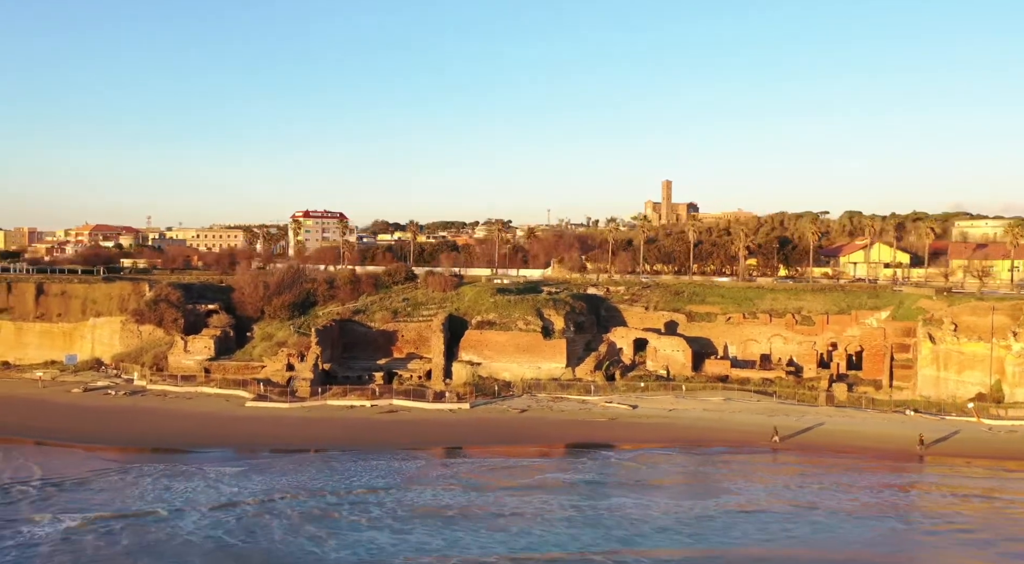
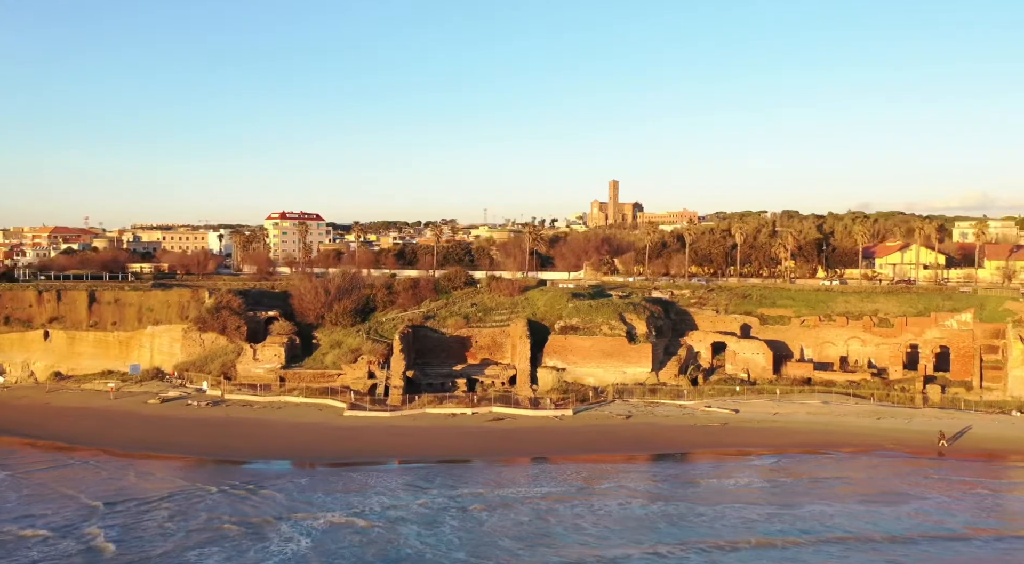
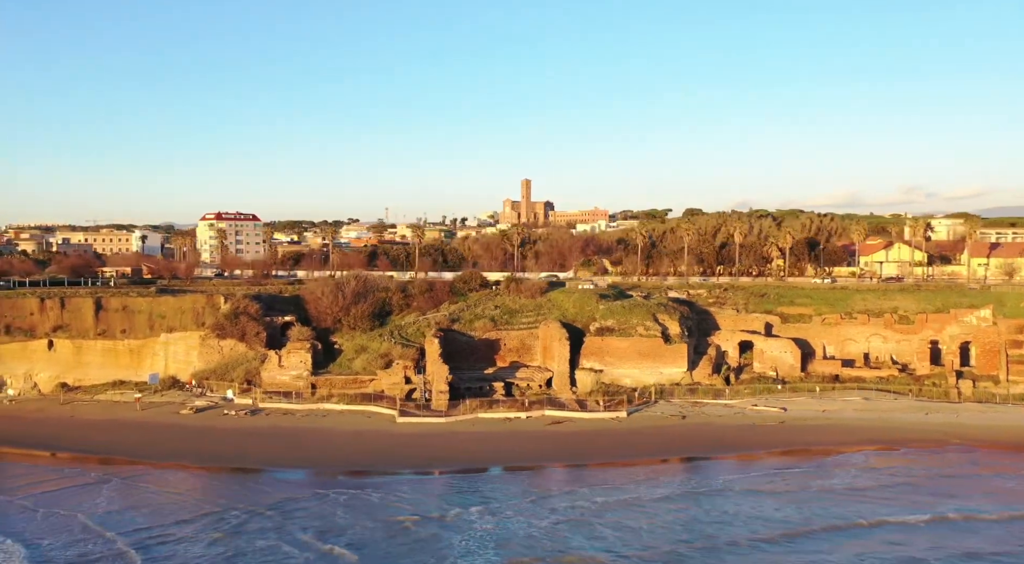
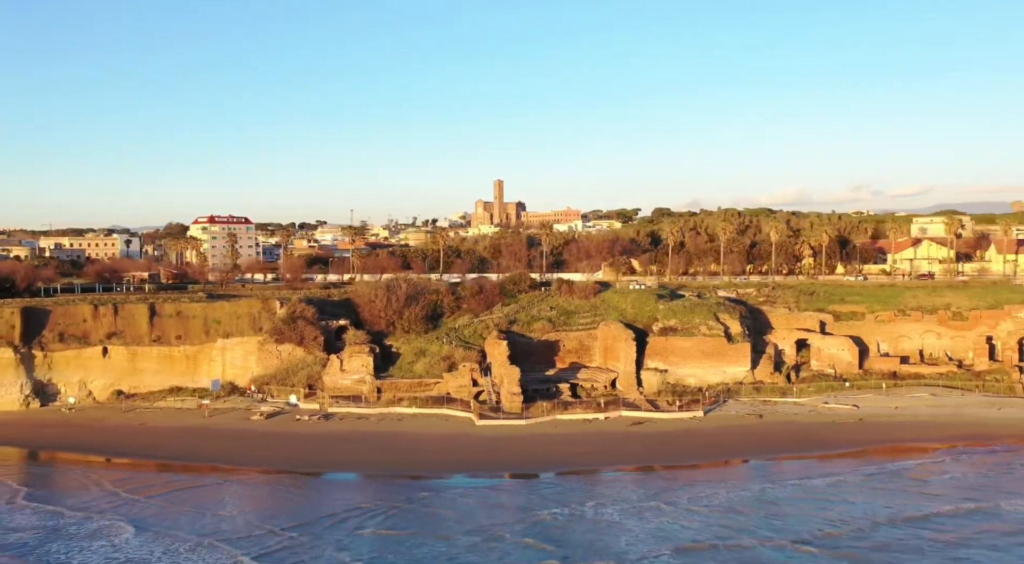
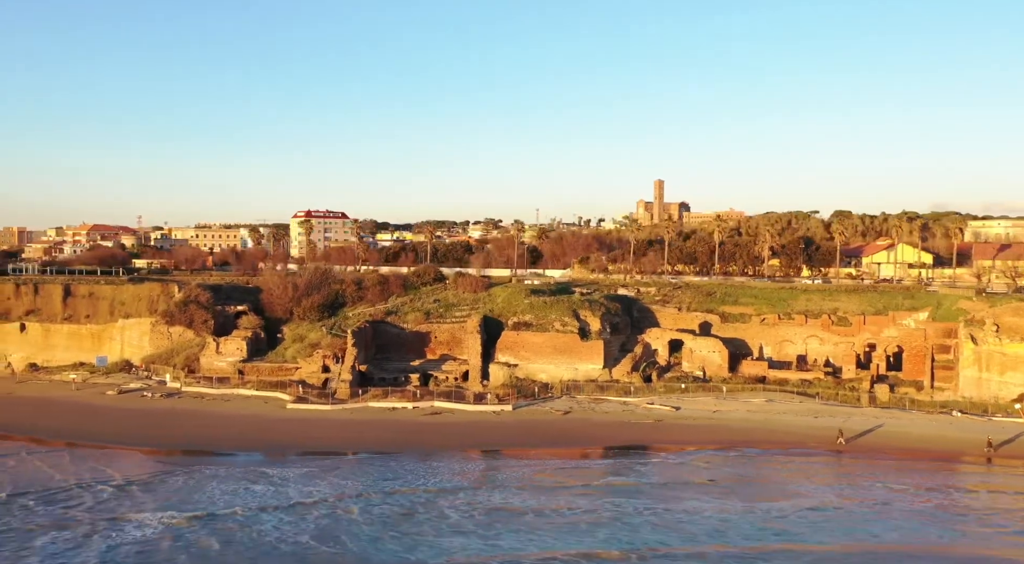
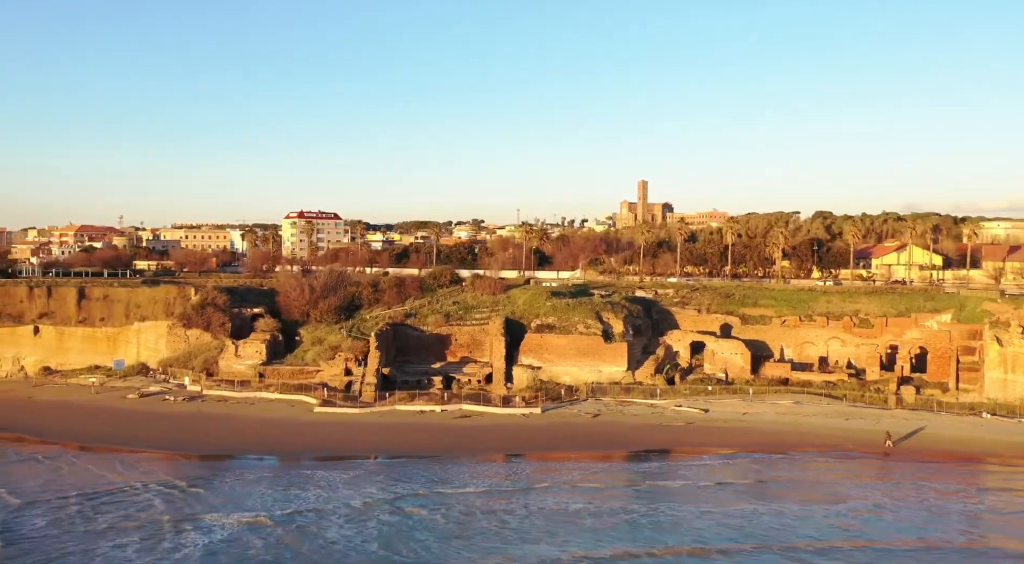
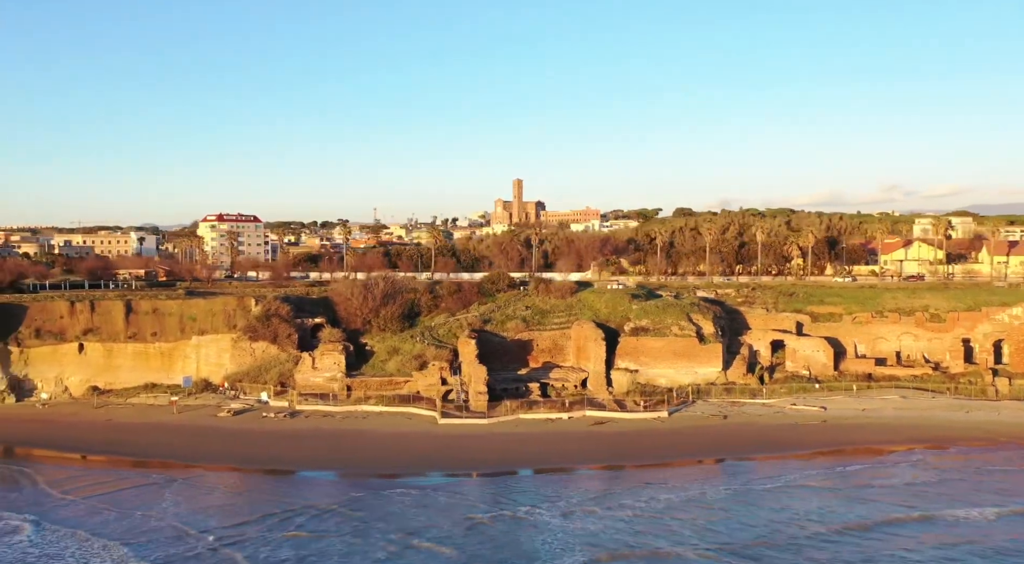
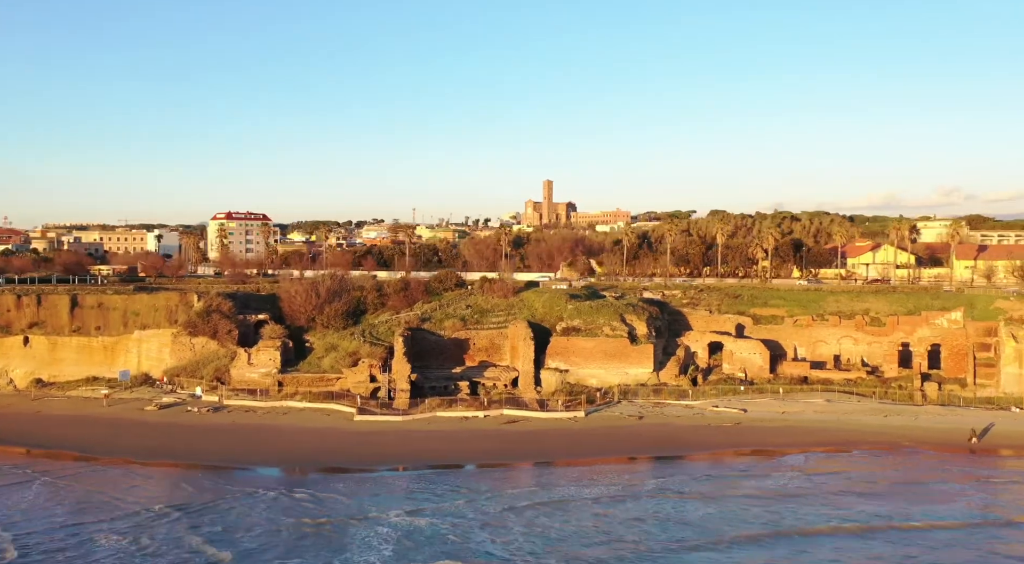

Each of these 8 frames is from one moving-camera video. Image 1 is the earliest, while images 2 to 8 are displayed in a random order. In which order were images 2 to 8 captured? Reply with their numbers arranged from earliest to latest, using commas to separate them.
5, 6, 2, 8, 3, 7, 4
